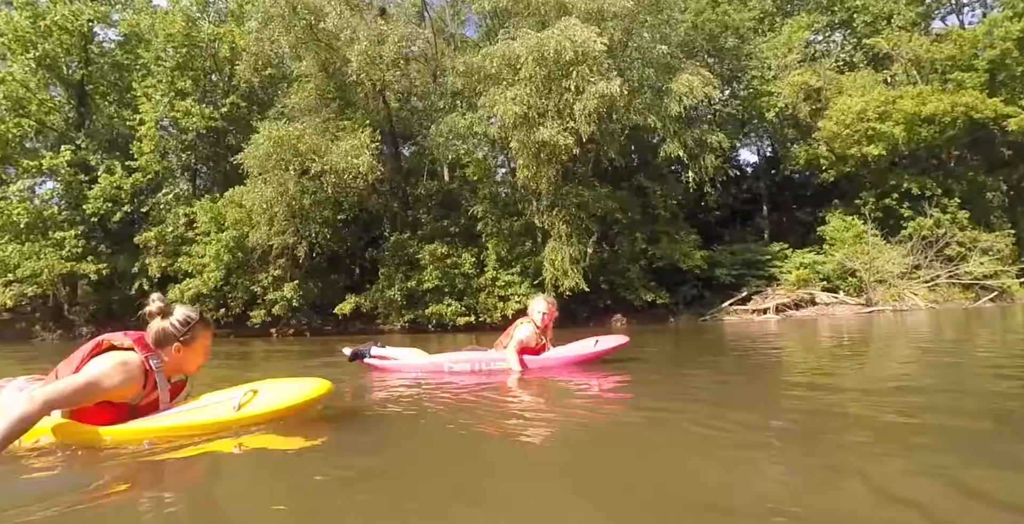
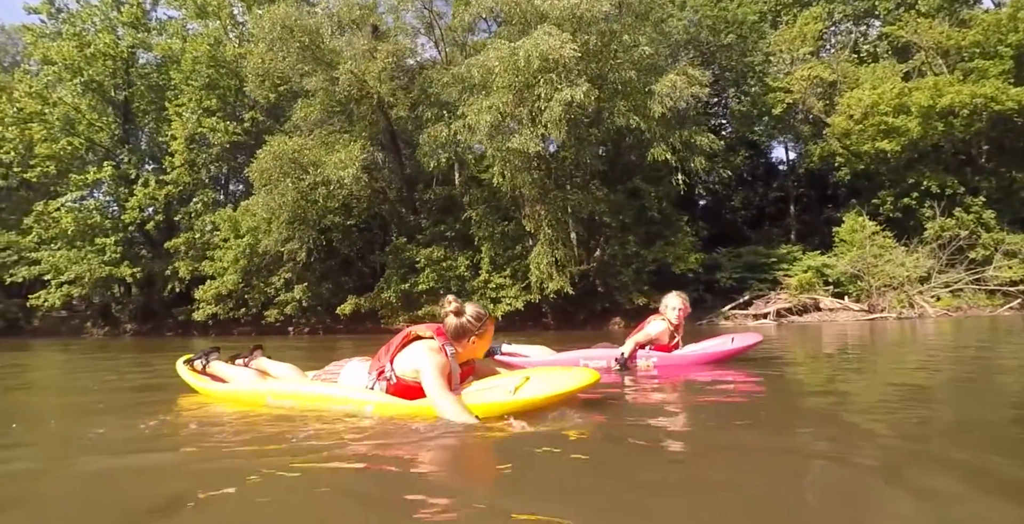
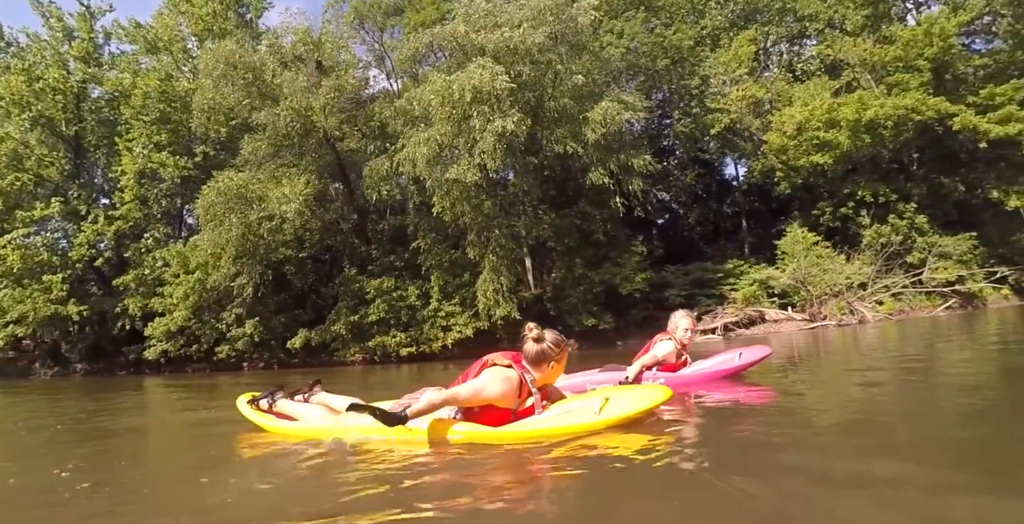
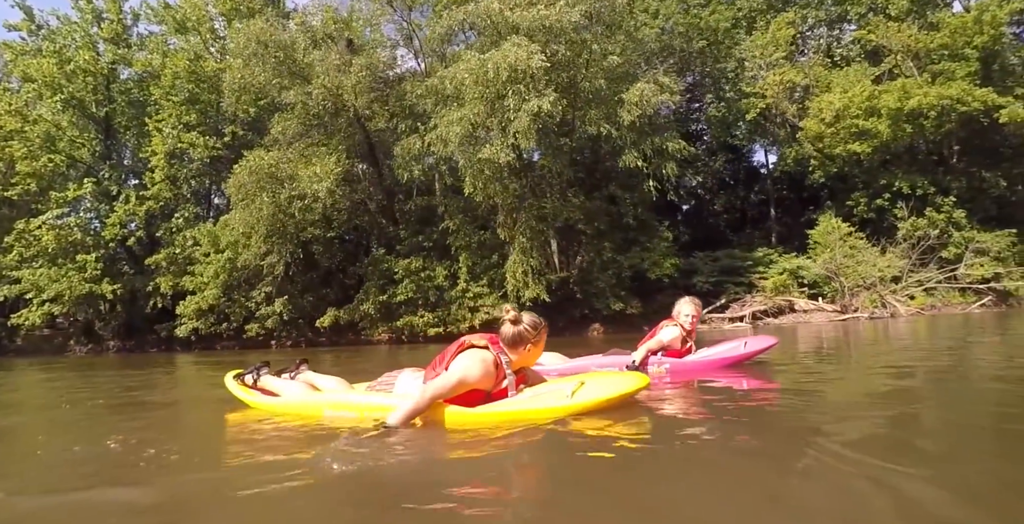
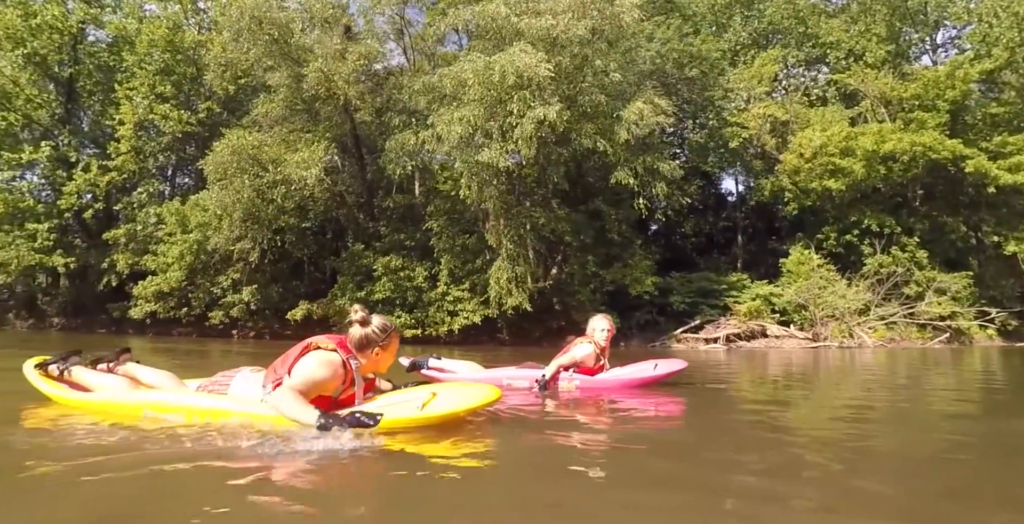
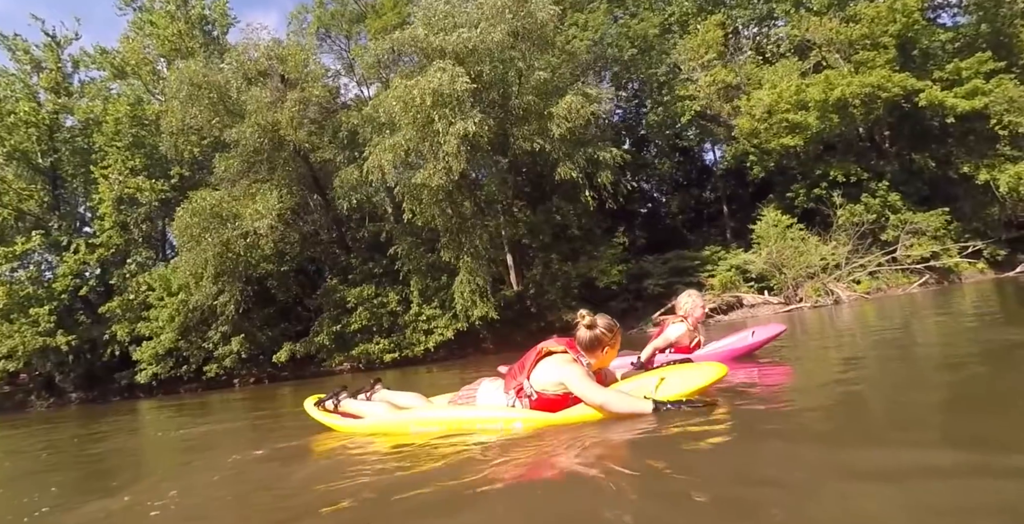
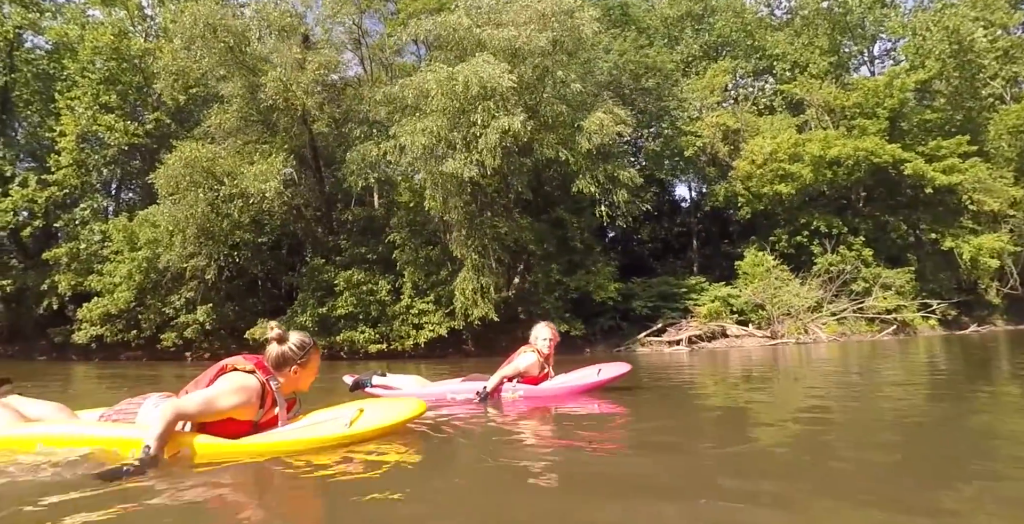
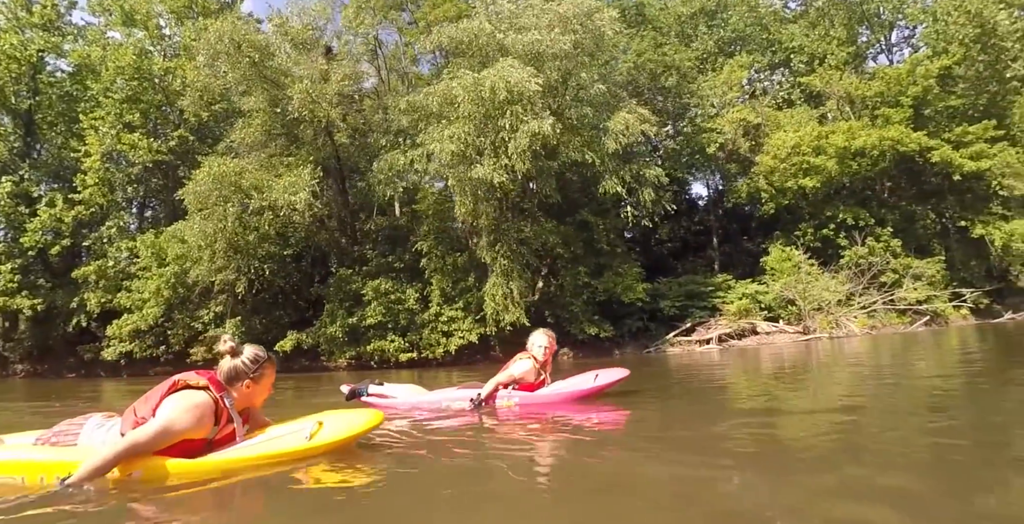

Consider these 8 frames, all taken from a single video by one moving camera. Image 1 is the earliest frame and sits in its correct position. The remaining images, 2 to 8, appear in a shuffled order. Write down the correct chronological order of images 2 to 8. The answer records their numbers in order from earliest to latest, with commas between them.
8, 7, 5, 2, 4, 3, 6
